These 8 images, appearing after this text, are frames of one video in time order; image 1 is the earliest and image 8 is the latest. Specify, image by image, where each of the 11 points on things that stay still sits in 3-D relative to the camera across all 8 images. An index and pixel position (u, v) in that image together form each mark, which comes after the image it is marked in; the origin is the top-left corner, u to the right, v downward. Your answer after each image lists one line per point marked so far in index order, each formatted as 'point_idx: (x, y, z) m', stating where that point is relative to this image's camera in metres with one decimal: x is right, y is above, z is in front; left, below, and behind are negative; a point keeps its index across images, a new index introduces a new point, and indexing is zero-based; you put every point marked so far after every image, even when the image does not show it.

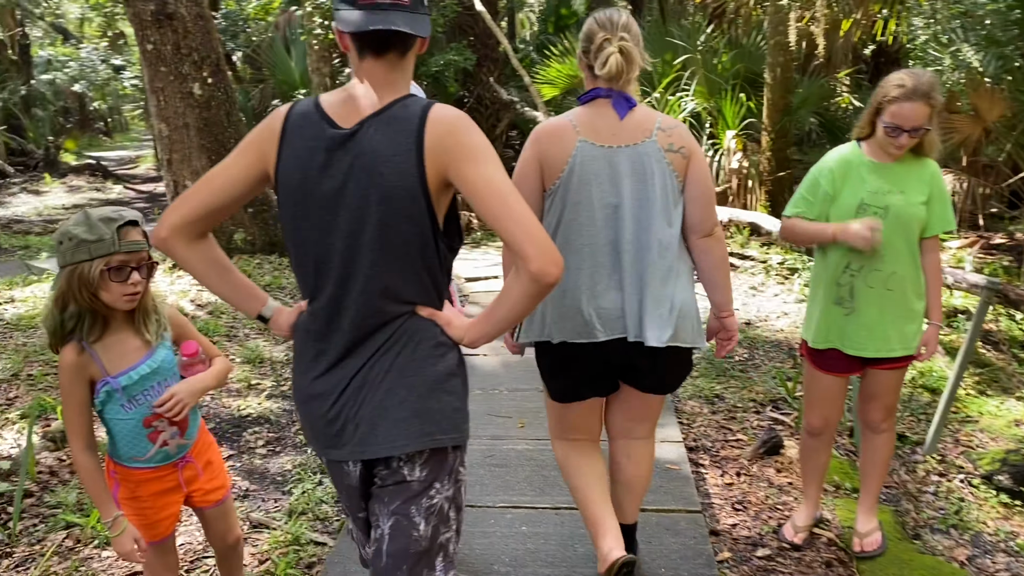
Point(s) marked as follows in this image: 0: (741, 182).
0: (+1.9, +0.9, +7.3) m
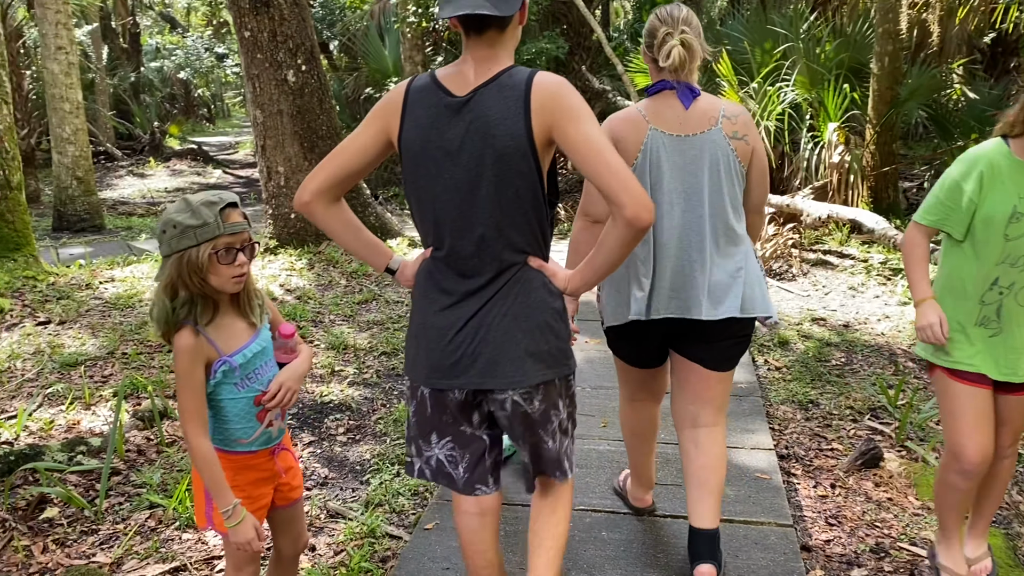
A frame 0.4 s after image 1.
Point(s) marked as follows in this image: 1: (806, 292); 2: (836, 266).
0: (+2.6, +0.9, +6.9) m
1: (+1.8, 0.0, +5.5) m
2: (+2.2, +0.2, +6.0) m
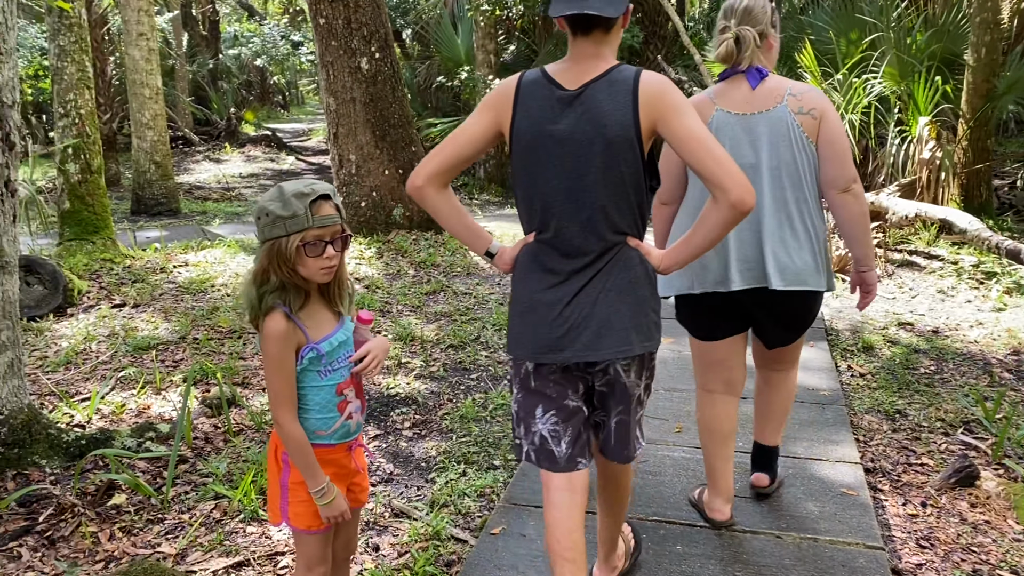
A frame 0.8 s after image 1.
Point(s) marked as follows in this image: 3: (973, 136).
0: (+3.2, +0.9, +6.6) m
1: (+2.2, 0.0, +5.2) m
2: (+2.7, +0.1, +5.8) m
3: (+3.5, +1.2, +6.7) m
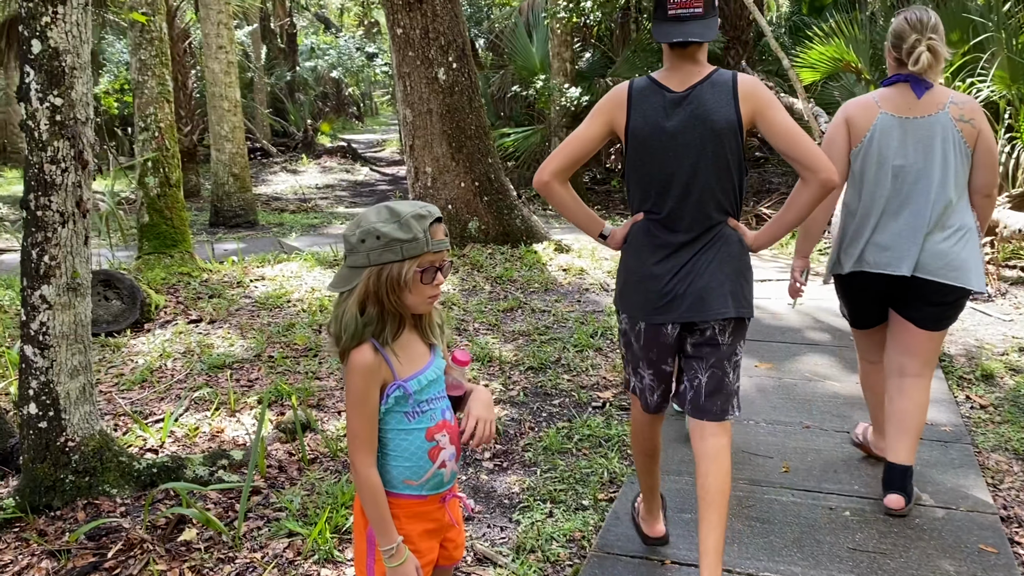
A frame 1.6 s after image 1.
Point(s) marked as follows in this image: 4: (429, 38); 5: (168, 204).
0: (+3.7, +0.7, +6.1) m
1: (+2.7, -0.2, +4.8) m
2: (+3.2, 0.0, +5.3) m
3: (+4.1, +1.0, +6.2) m
4: (-0.6, +1.6, +5.8) m
5: (-2.3, +0.6, +5.8) m
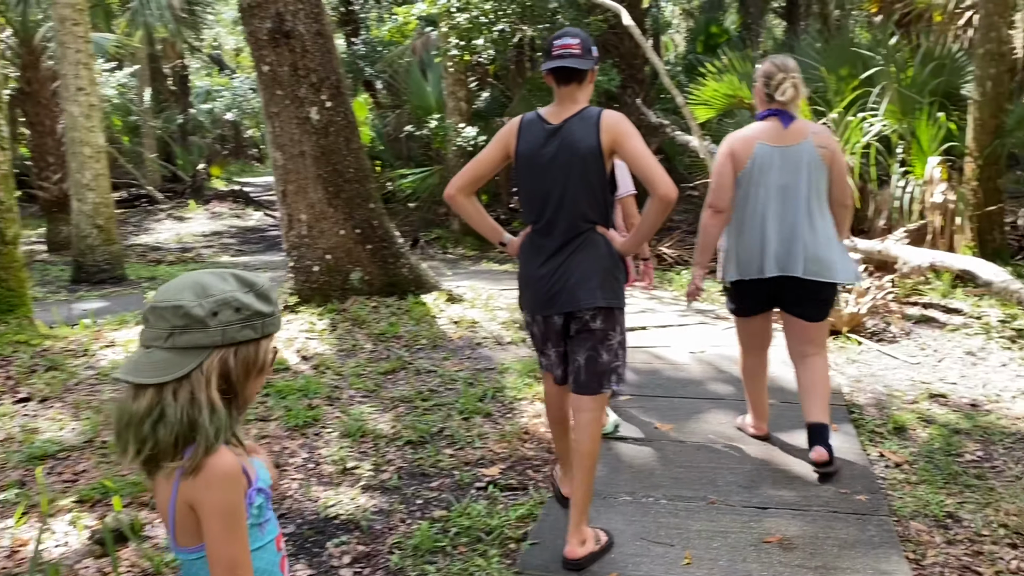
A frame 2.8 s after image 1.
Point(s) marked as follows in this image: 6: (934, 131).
0: (+3.0, +0.5, +6.1) m
1: (+2.1, -0.4, +4.6) m
2: (+2.5, -0.2, +5.2) m
3: (+3.3, +0.8, +6.1) m
4: (-1.3, +1.3, +5.3) m
5: (-3.0, +0.1, +5.1) m
6: (+3.0, +1.1, +6.2) m
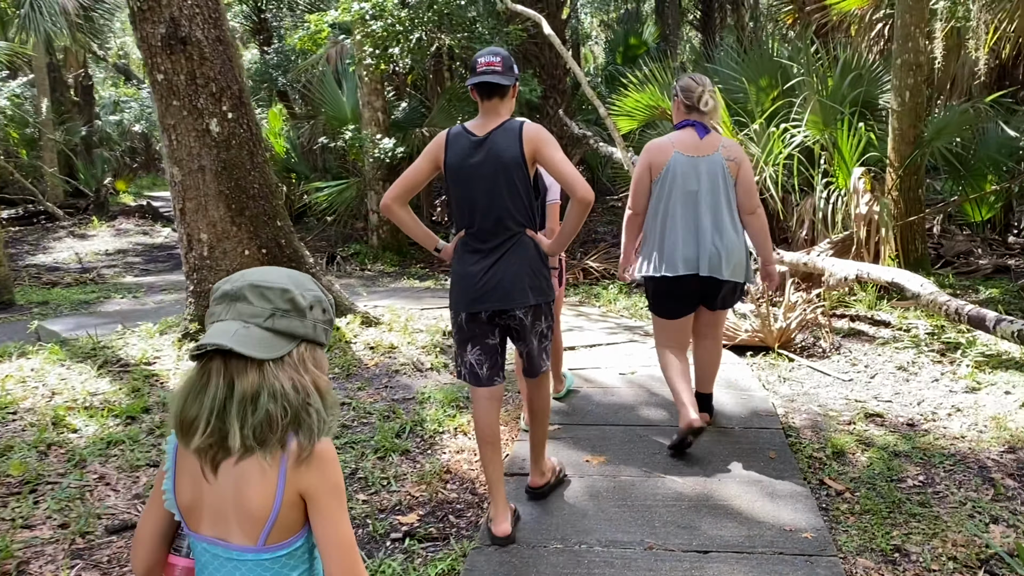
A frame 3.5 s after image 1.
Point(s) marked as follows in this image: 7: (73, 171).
0: (+2.4, +0.4, +6.0) m
1: (+1.7, -0.4, +4.5) m
2: (+2.1, -0.3, +5.1) m
3: (+2.7, +0.7, +6.1) m
4: (-1.8, +1.1, +4.9) m
5: (-3.4, 0.0, +4.6) m
6: (+2.4, +1.0, +6.2) m
7: (-9.6, +2.6, +19.1) m
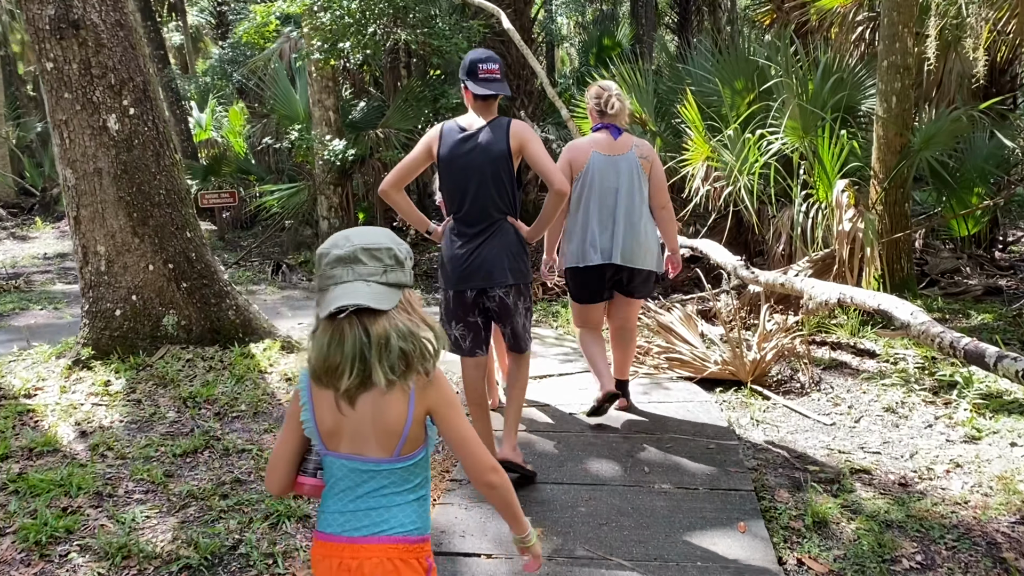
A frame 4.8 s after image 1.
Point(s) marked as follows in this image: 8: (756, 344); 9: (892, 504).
0: (+2.1, +0.3, +5.5) m
1: (+1.4, -0.6, +3.9) m
2: (+1.8, -0.4, +4.5) m
3: (+2.4, +0.6, +5.6) m
4: (-2.1, +1.0, +4.3) m
5: (-3.7, -0.1, +3.9) m
6: (+2.1, +0.9, +5.7) m
7: (-10.2, +2.5, +18.3) m
8: (+1.3, -0.3, +4.5) m
9: (+1.3, -0.7, +3.0) m
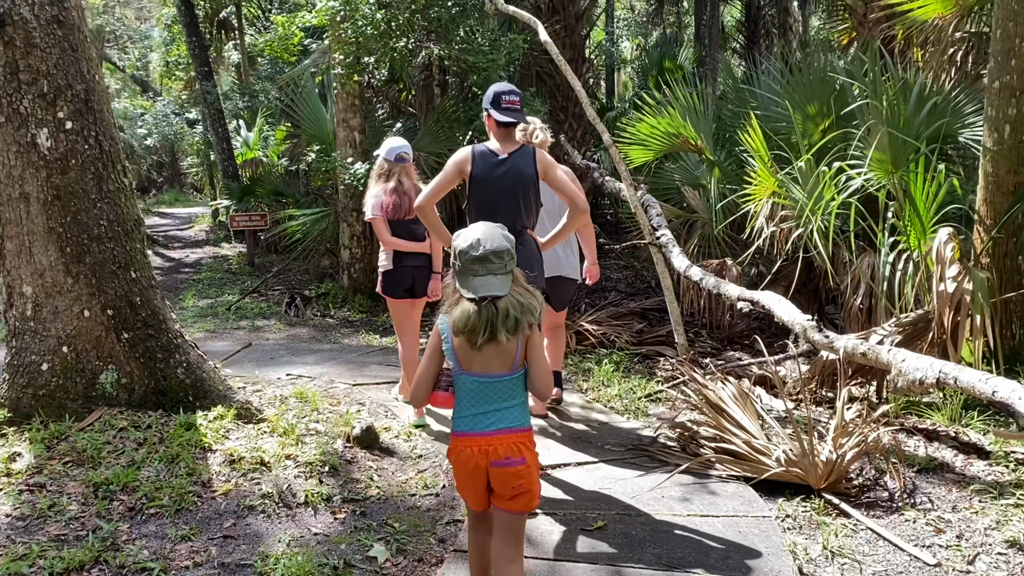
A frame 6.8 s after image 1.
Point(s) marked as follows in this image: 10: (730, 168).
0: (+2.2, -0.1, +4.4) m
1: (+1.4, -0.9, +2.9) m
2: (+1.8, -0.7, +3.5) m
3: (+2.5, +0.2, +4.6) m
4: (-2.0, +0.8, +3.6) m
5: (-3.7, -0.3, +3.2) m
6: (+2.2, +0.5, +4.6) m
7: (-9.1, +2.1, +18.1) m
8: (+1.3, -0.6, +3.5) m
9: (+1.2, -1.0, +2.0) m
10: (+1.6, +0.9, +6.5) m
